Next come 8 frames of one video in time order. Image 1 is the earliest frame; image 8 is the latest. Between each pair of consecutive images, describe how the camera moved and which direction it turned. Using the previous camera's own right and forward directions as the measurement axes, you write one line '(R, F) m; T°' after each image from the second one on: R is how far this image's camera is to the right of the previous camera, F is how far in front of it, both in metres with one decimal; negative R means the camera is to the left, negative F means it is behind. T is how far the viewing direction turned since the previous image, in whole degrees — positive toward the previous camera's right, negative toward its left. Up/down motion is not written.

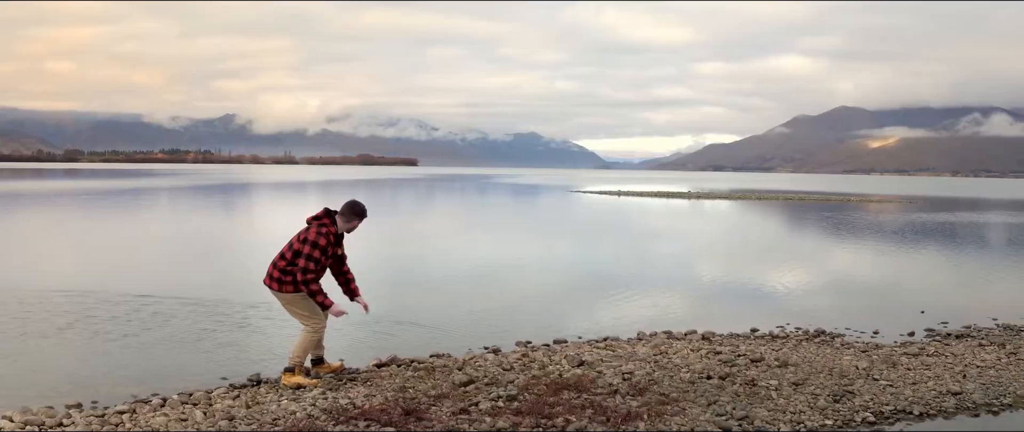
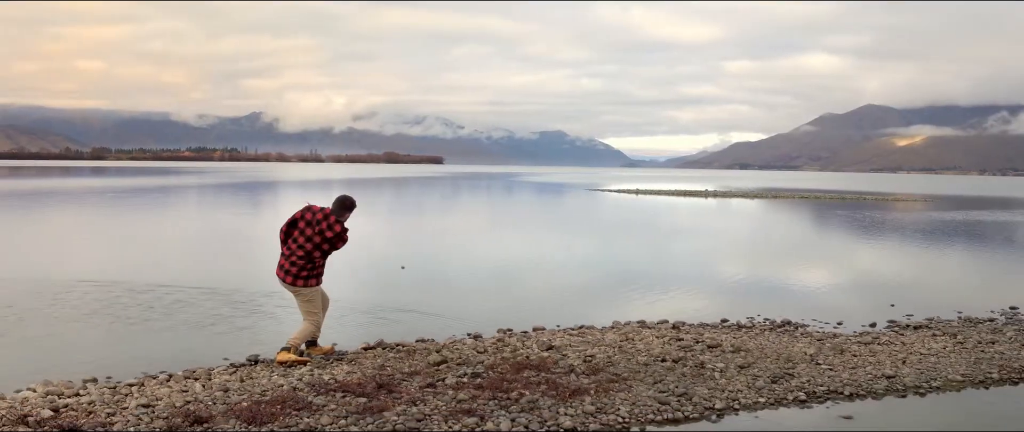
(+0.5, -0.7) m; -2°
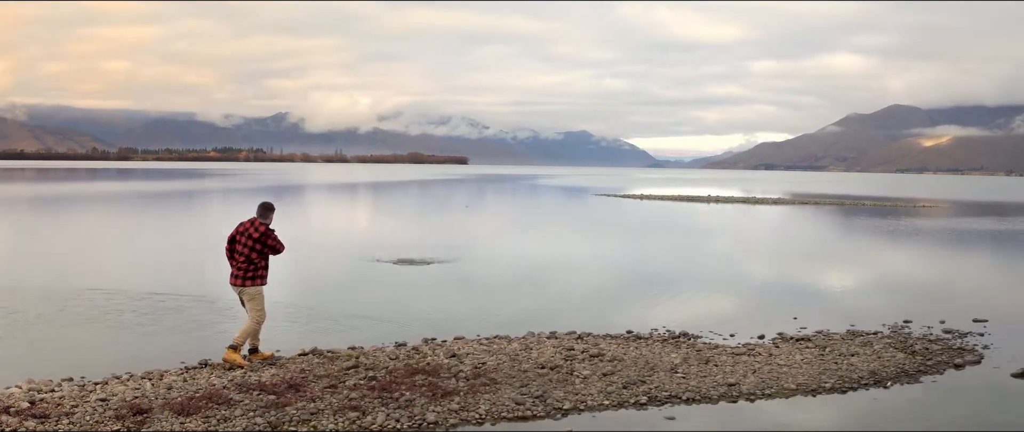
(+1.5, -1.4) m; -2°
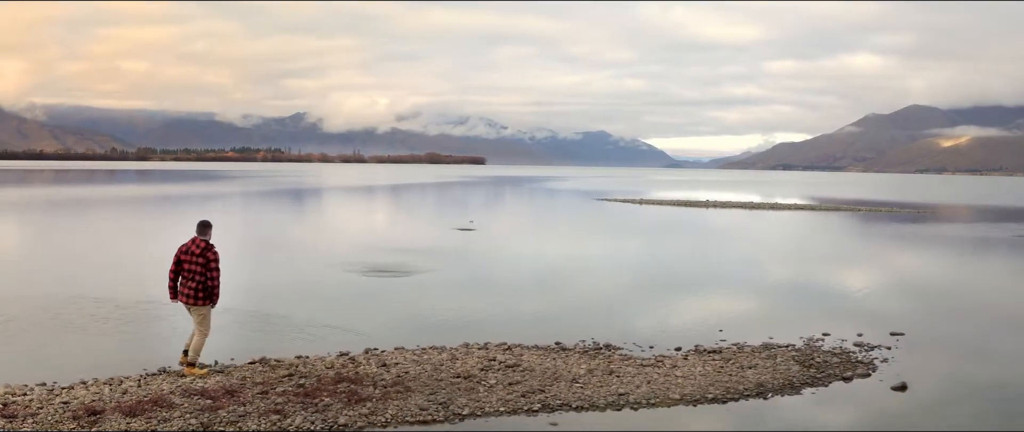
(+1.3, -1.1) m; -1°
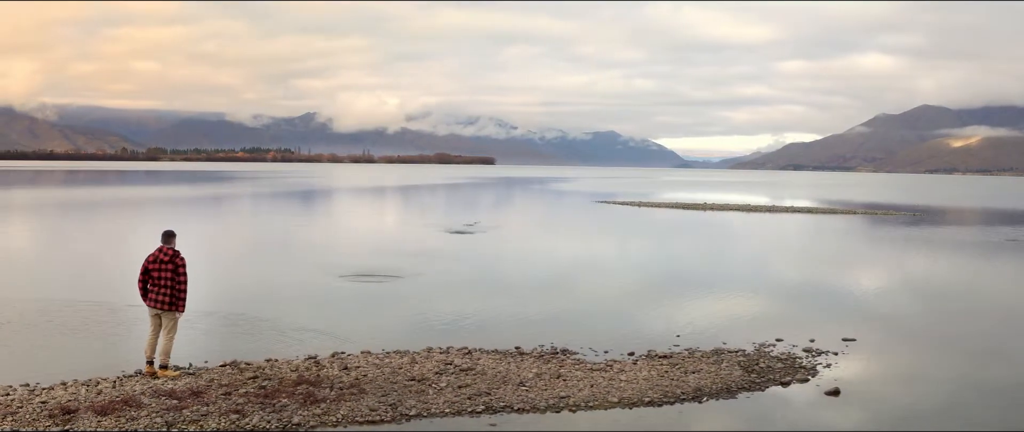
(+0.9, -0.6) m; -1°
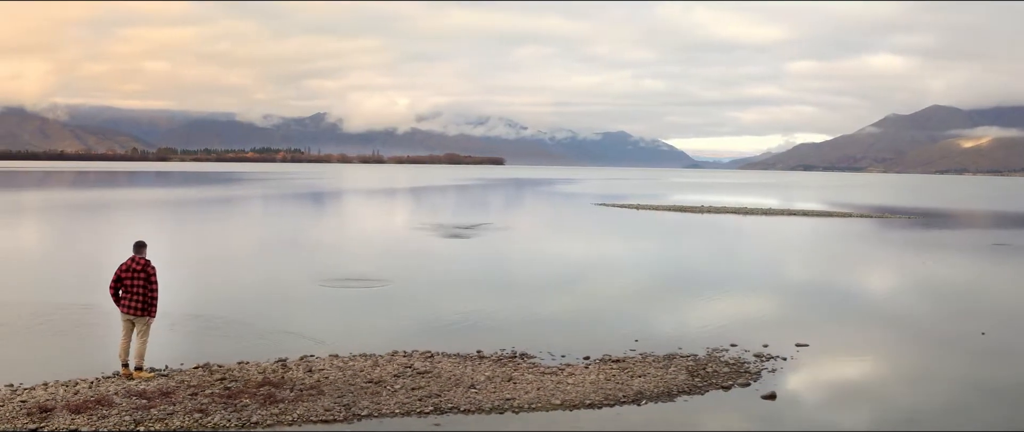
(+0.9, -0.7) m; -1°
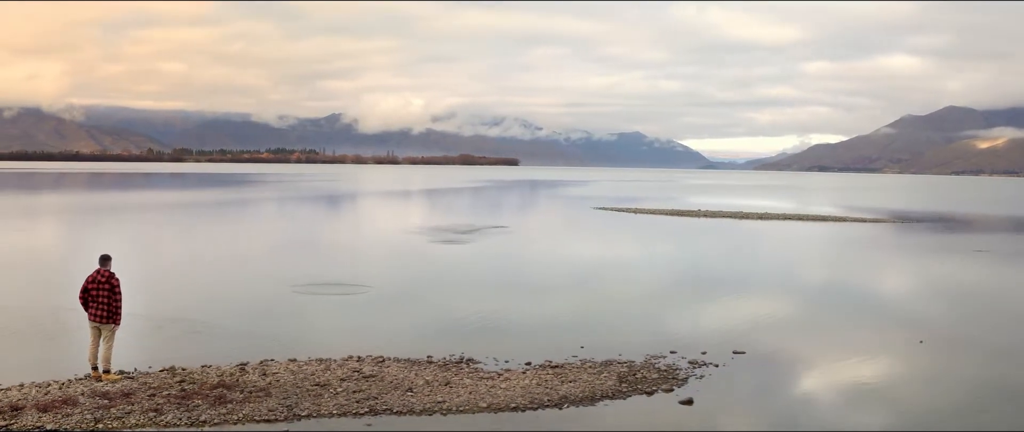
(+1.3, -0.9) m; -1°
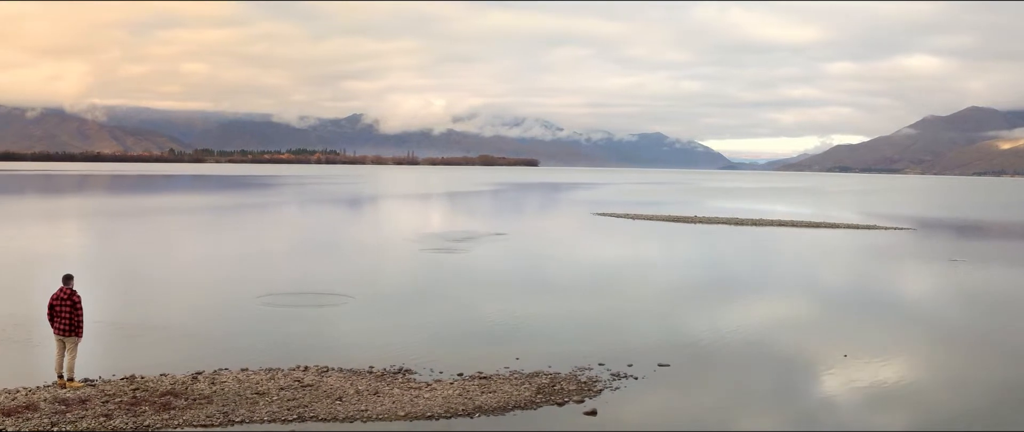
(+1.9, -1.2) m; -1°
